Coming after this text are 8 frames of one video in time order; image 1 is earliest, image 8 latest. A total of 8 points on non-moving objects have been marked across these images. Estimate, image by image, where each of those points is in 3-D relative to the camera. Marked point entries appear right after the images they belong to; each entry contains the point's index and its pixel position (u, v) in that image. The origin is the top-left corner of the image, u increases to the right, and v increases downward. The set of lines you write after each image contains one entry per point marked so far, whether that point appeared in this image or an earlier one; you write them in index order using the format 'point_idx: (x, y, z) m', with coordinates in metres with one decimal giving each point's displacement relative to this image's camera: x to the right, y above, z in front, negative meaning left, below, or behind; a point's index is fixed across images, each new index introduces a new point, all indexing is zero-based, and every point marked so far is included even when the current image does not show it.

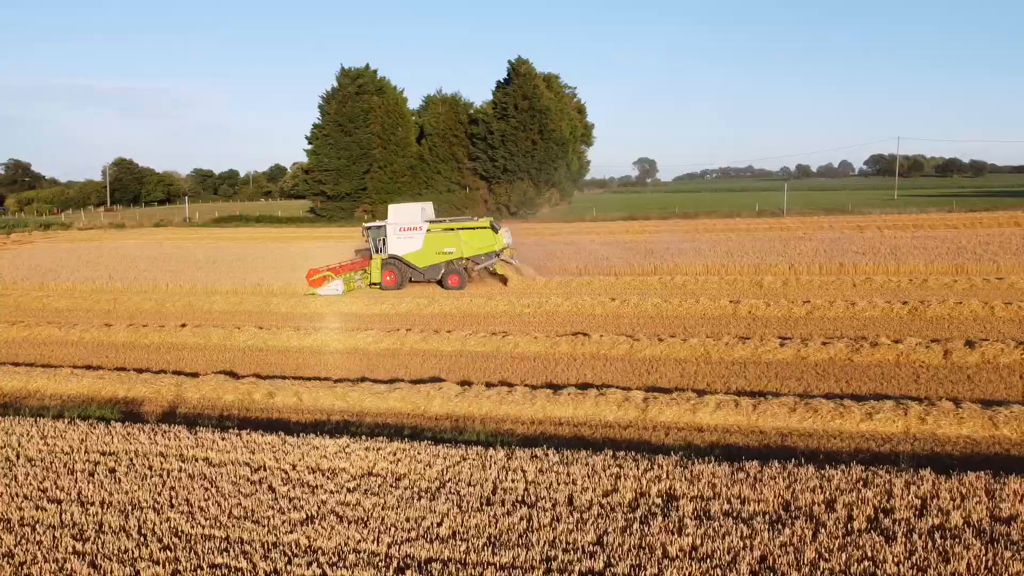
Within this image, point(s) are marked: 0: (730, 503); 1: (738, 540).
0: (+1.7, -1.7, +6.5) m
1: (+1.6, -1.8, +5.9) m
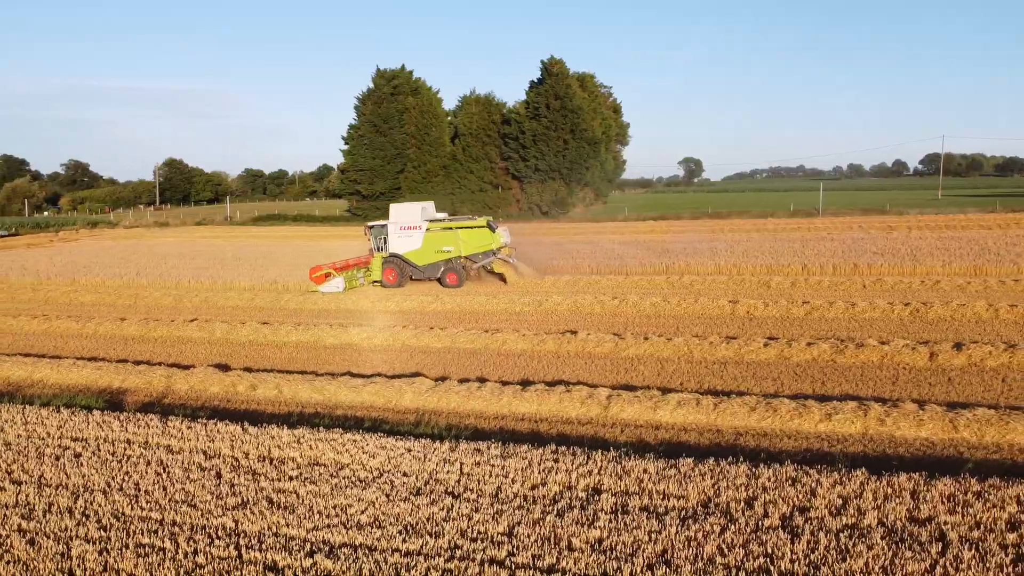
0: (+1.1, -1.7, +6.6) m
1: (+1.0, -1.8, +5.9) m
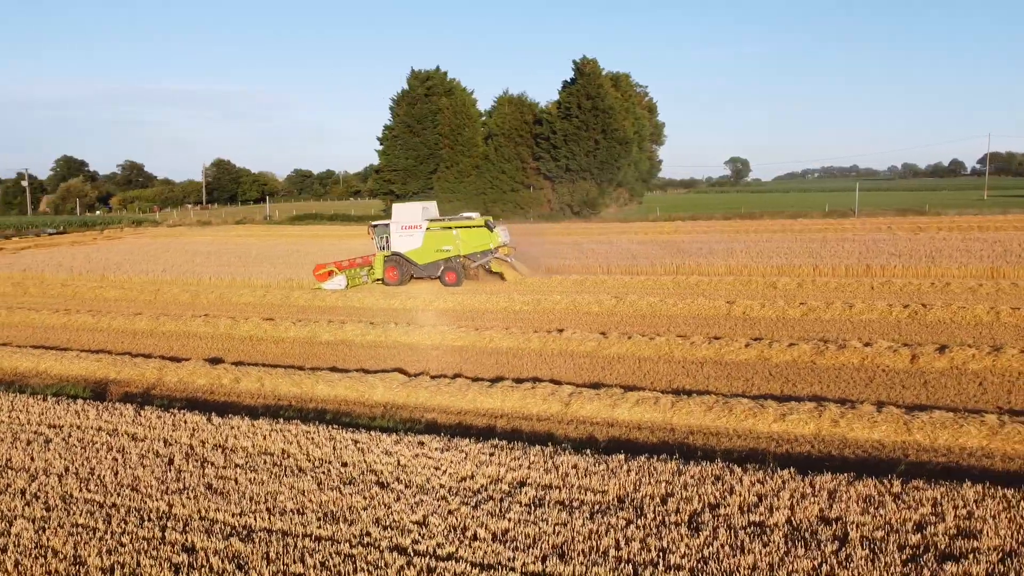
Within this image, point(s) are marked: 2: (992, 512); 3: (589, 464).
0: (+0.5, -1.7, +6.7) m
1: (+0.3, -1.8, +6.0) m
2: (+3.5, -1.7, +5.9) m
3: (+0.7, -1.6, +7.2) m
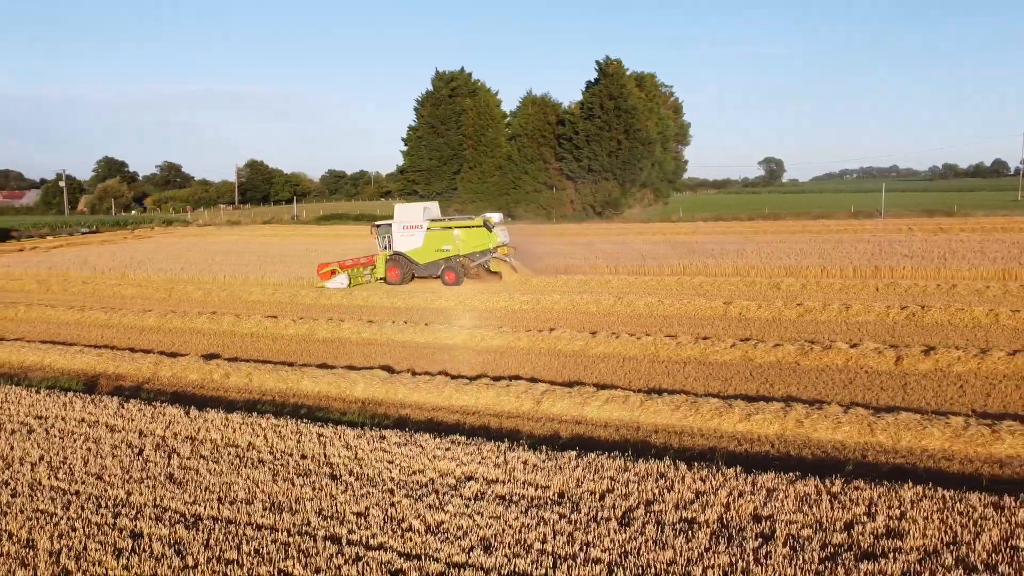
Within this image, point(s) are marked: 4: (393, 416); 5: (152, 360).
0: (0.0, -1.7, +6.8) m
1: (-0.2, -1.8, +6.2) m
2: (+3.0, -1.7, +5.9) m
3: (+0.2, -1.6, +7.3) m
4: (-1.4, -1.5, +9.4) m
5: (-5.8, -1.2, +12.9) m
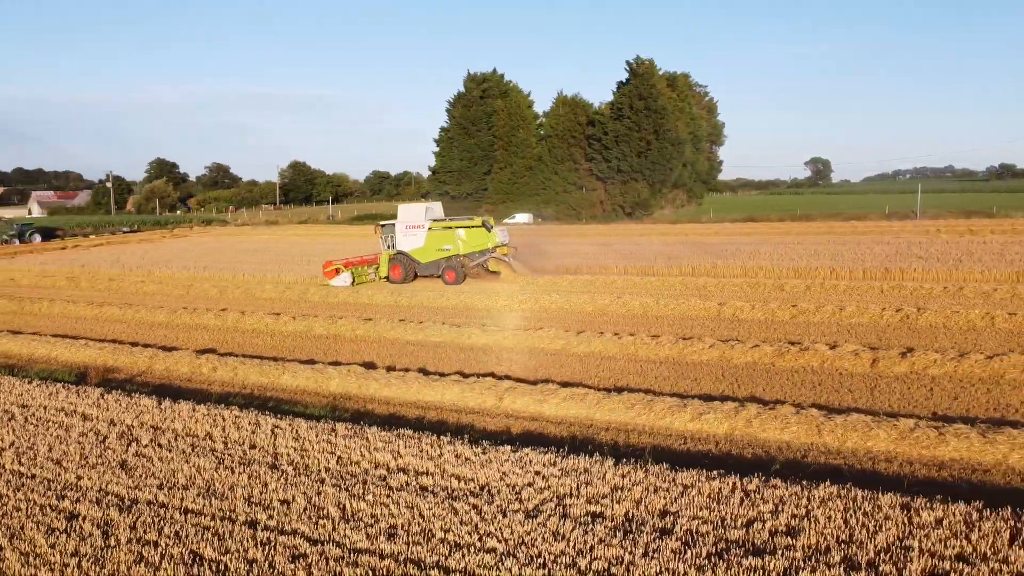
0: (-0.7, -1.6, +7.0) m
1: (-0.9, -1.7, +6.4) m
2: (+2.3, -1.6, +5.9) m
3: (-0.4, -1.6, +7.5) m
4: (-1.9, -1.5, +9.6) m
5: (-6.1, -1.1, +13.4) m
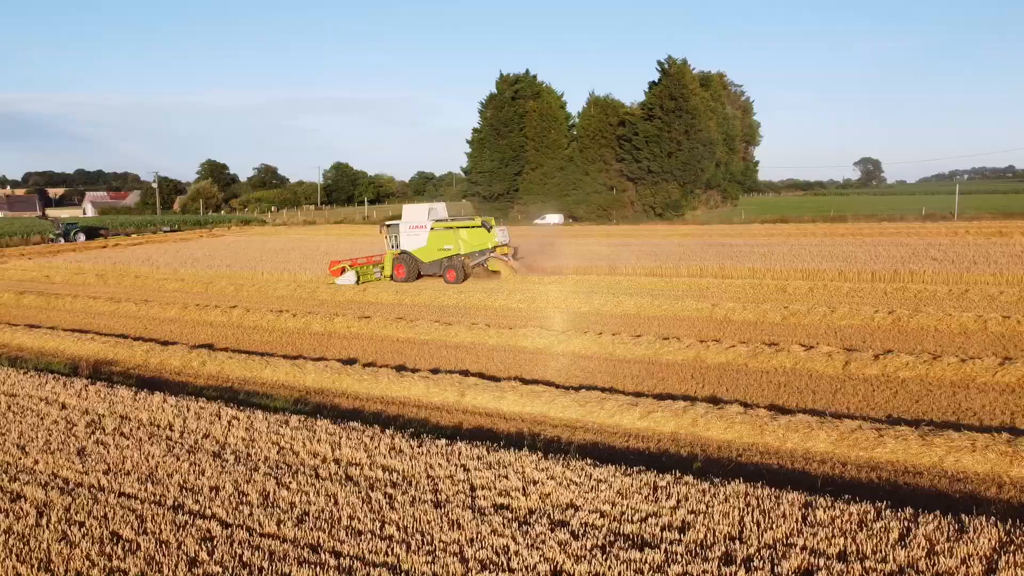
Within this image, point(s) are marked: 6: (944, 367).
0: (-1.3, -1.6, +7.2) m
1: (-1.6, -1.7, +6.6) m
2: (+1.6, -1.6, +5.9) m
3: (-1.0, -1.5, +7.7) m
4: (-2.4, -1.4, +9.9) m
5: (-6.3, -1.0, +13.9) m
6: (+5.6, -1.0, +10.5) m
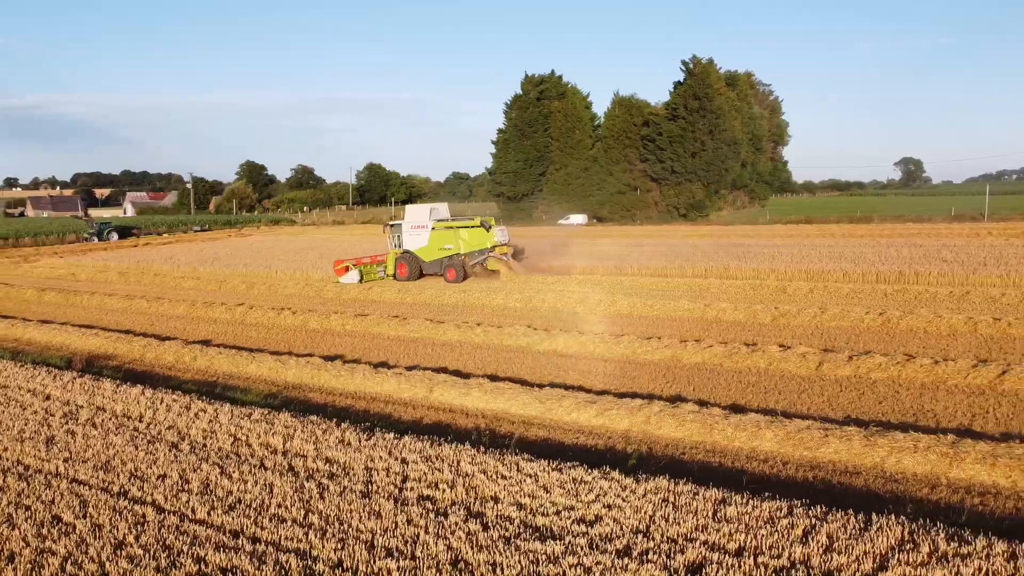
0: (-1.9, -1.6, +7.4) m
1: (-2.2, -1.7, +6.8) m
2: (+1.0, -1.6, +6.0) m
3: (-1.5, -1.5, +7.9) m
4: (-2.8, -1.4, +10.2) m
5: (-6.6, -1.0, +14.3) m
6: (+5.2, -1.0, +10.4) m
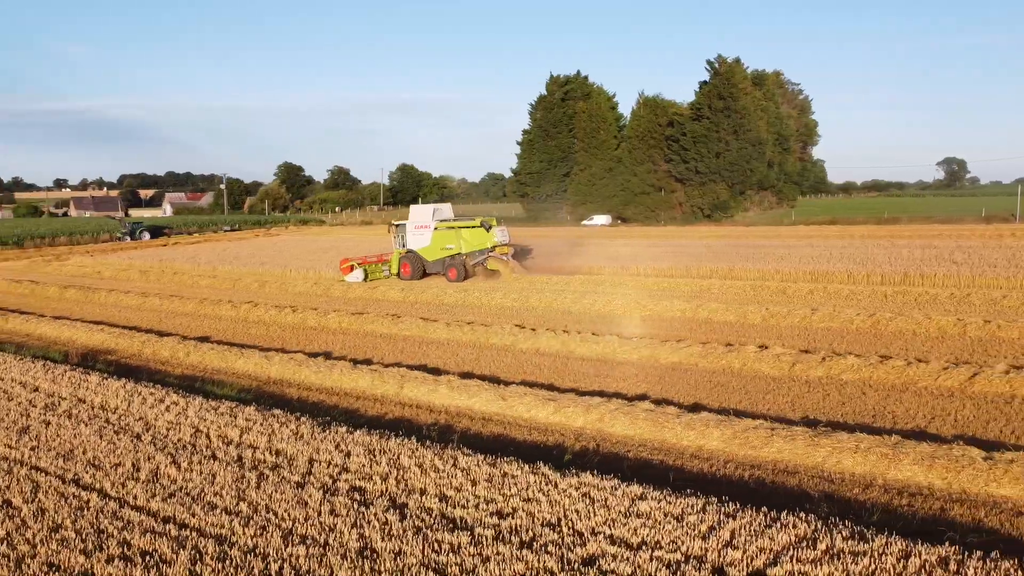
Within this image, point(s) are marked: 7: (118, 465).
0: (-2.4, -1.6, +7.6) m
1: (-2.8, -1.6, +7.1) m
2: (+0.4, -1.6, +6.1) m
3: (-2.1, -1.5, +8.1) m
4: (-3.2, -1.4, +10.4) m
5: (-6.8, -0.9, +14.8) m
6: (+4.8, -1.0, +10.3) m
7: (-3.6, -1.6, +7.5) m
